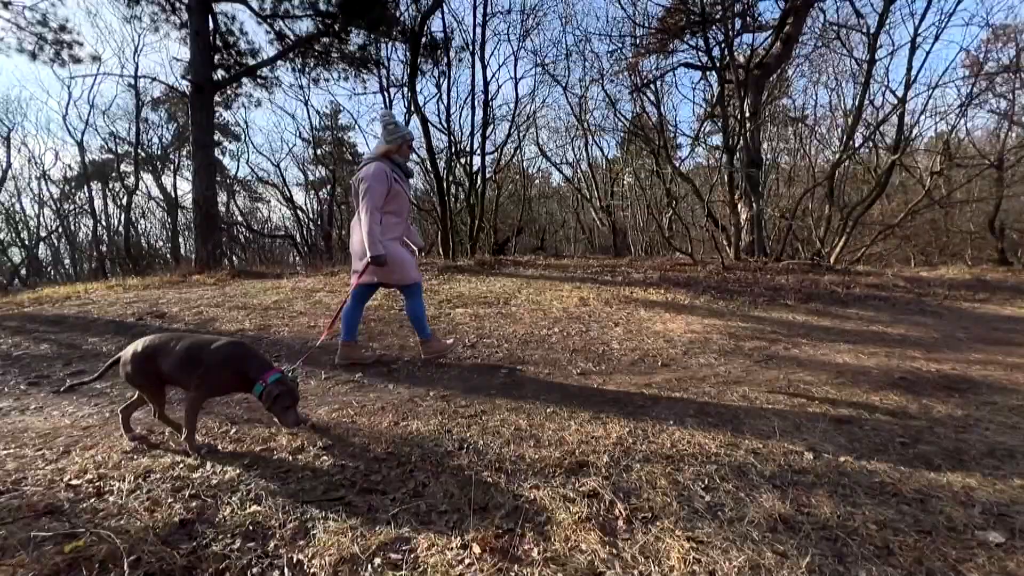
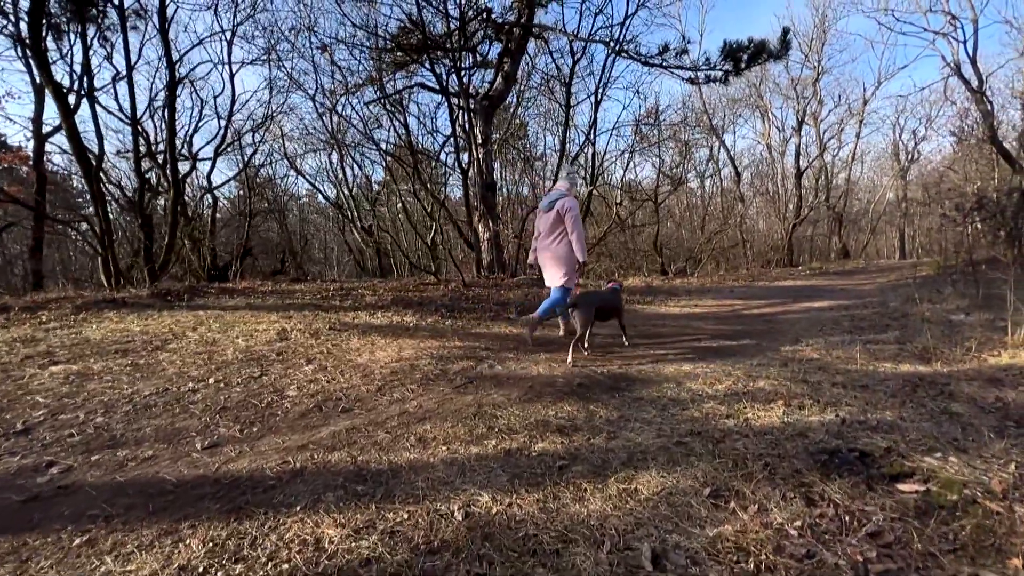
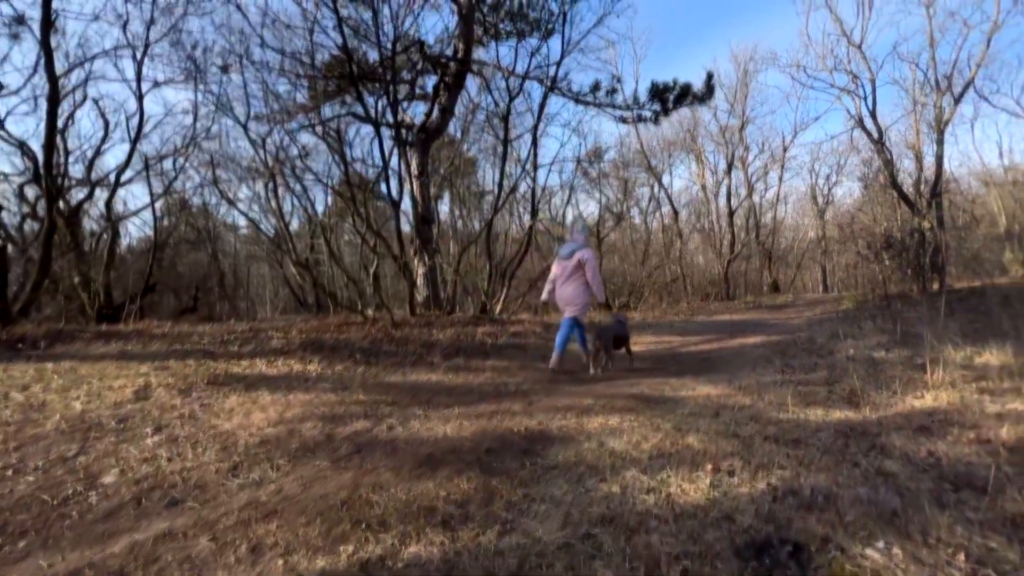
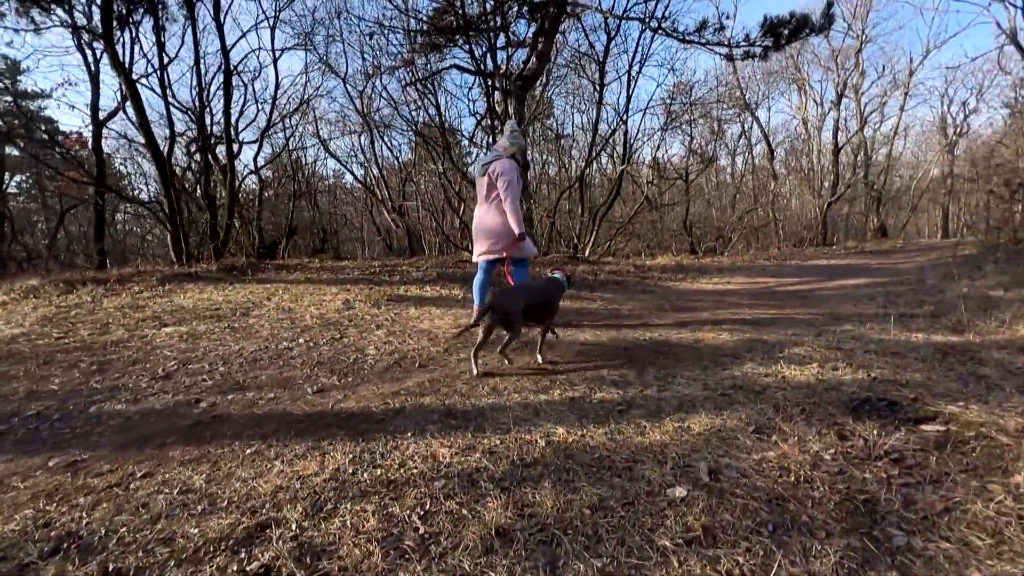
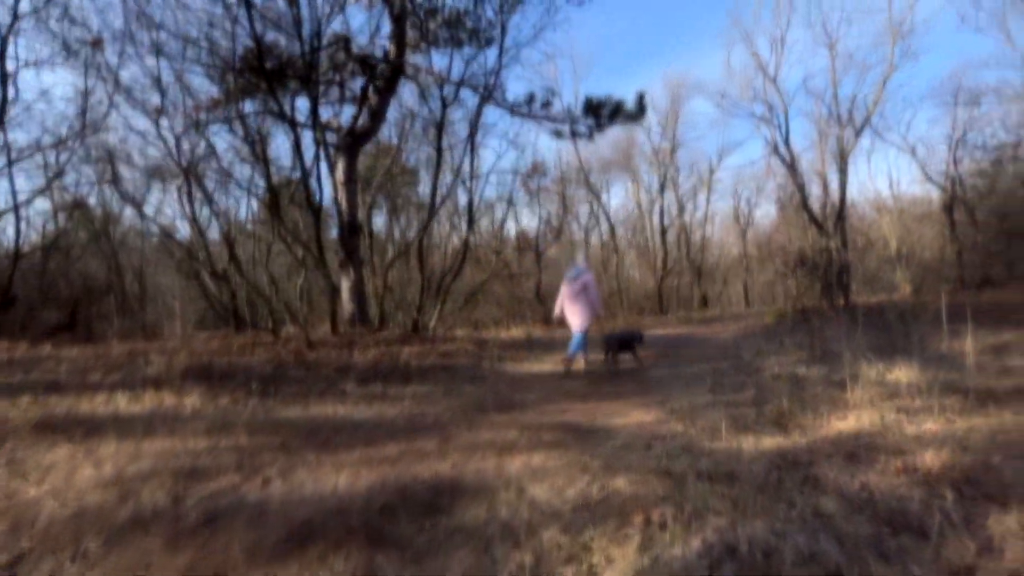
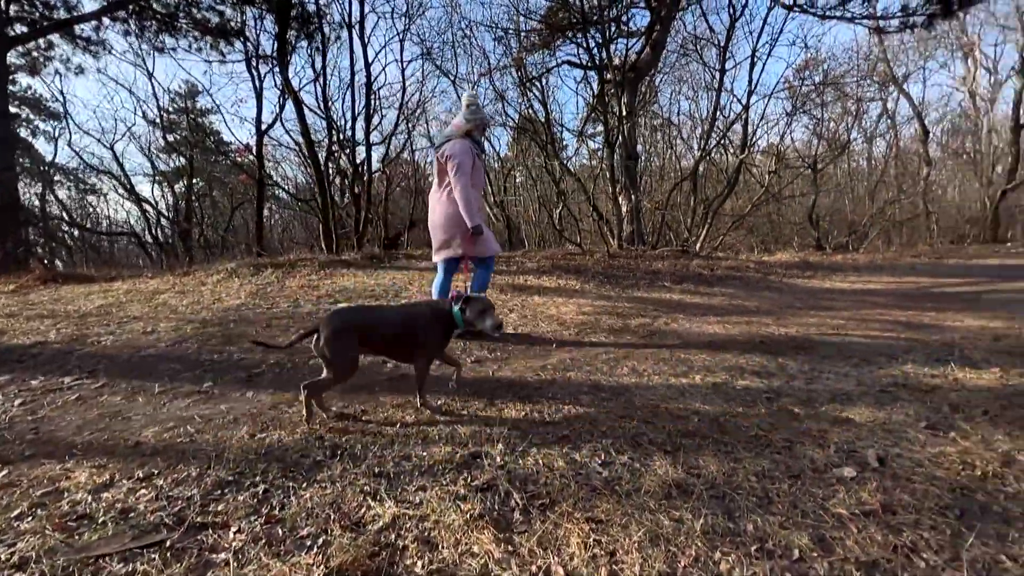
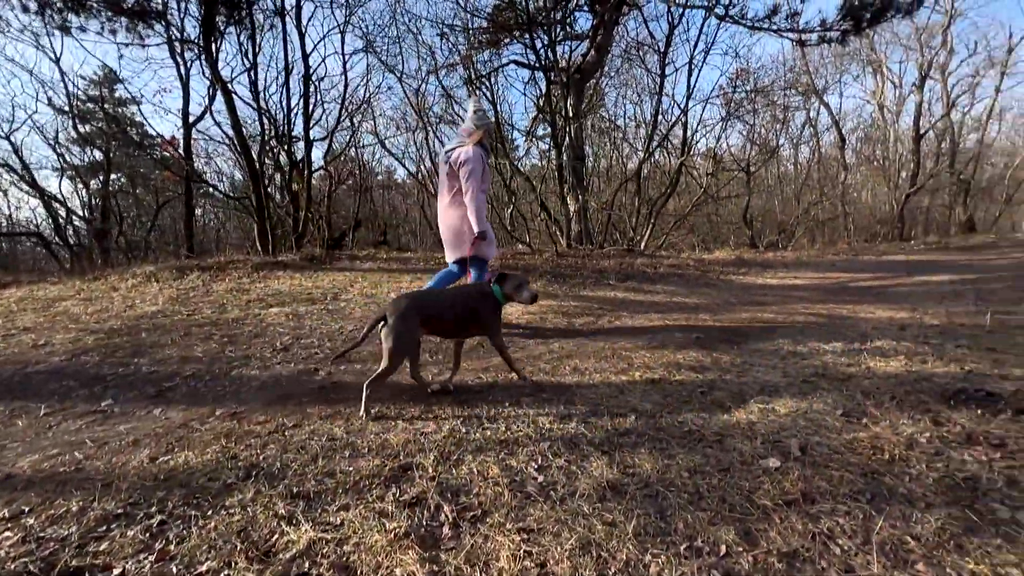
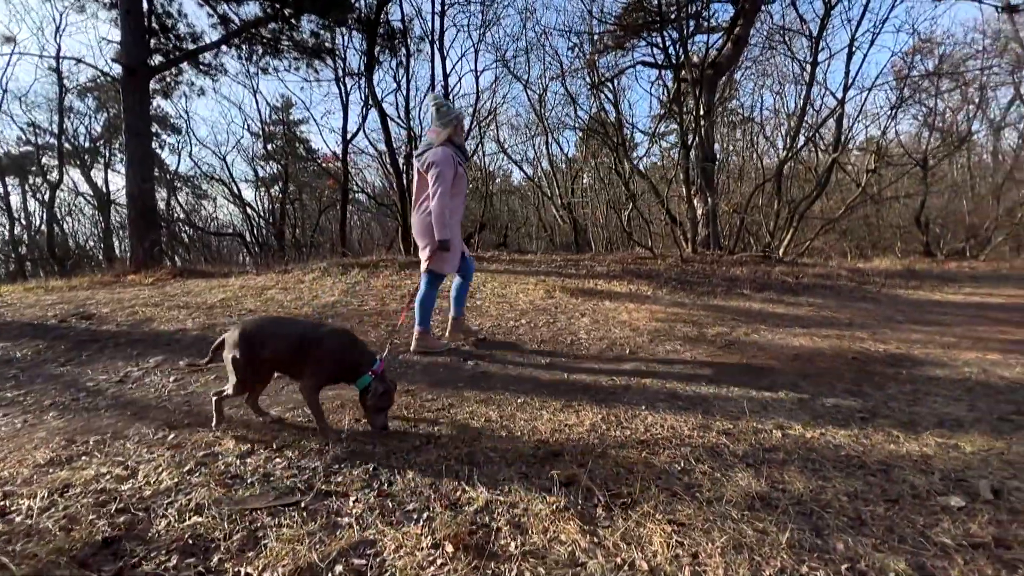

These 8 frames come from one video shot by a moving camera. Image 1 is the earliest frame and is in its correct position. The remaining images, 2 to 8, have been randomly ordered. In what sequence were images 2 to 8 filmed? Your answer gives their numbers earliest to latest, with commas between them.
8, 6, 7, 4, 2, 3, 5
